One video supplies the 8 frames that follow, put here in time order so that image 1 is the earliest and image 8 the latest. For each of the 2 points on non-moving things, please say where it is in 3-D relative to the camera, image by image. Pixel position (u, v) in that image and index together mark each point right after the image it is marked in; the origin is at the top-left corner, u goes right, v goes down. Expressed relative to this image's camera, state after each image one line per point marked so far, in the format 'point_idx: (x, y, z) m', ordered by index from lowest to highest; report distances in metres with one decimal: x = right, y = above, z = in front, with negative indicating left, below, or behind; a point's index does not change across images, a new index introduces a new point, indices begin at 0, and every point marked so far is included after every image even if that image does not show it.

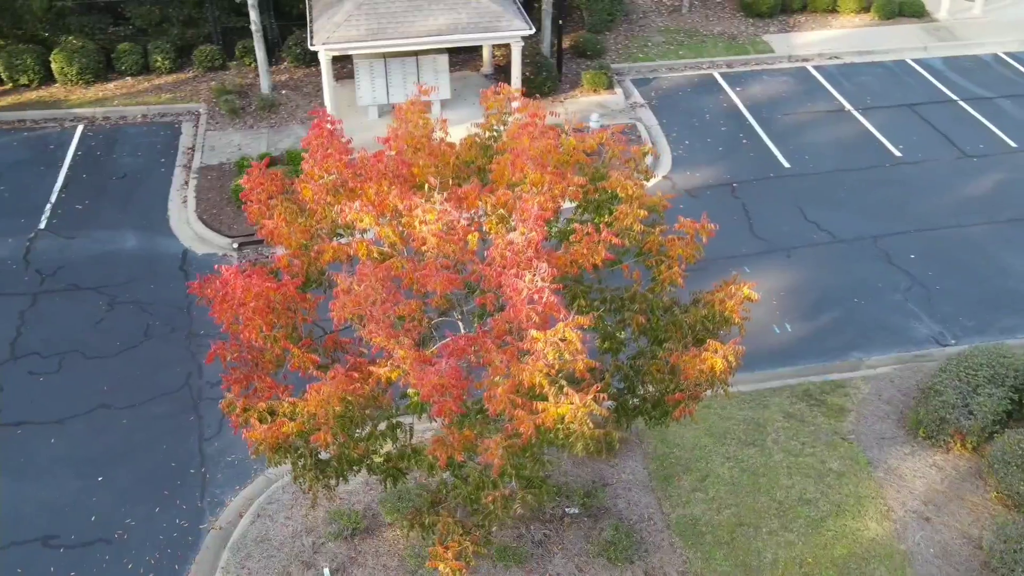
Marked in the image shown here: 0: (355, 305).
0: (-1.0, -0.1, +6.1) m
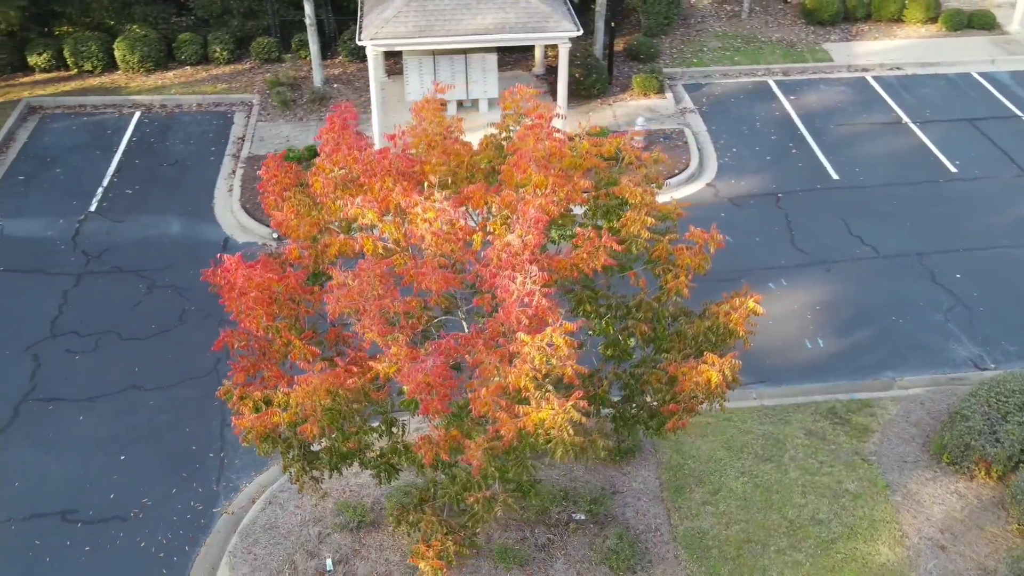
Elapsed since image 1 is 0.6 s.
0: (-1.0, -0.1, +6.2) m
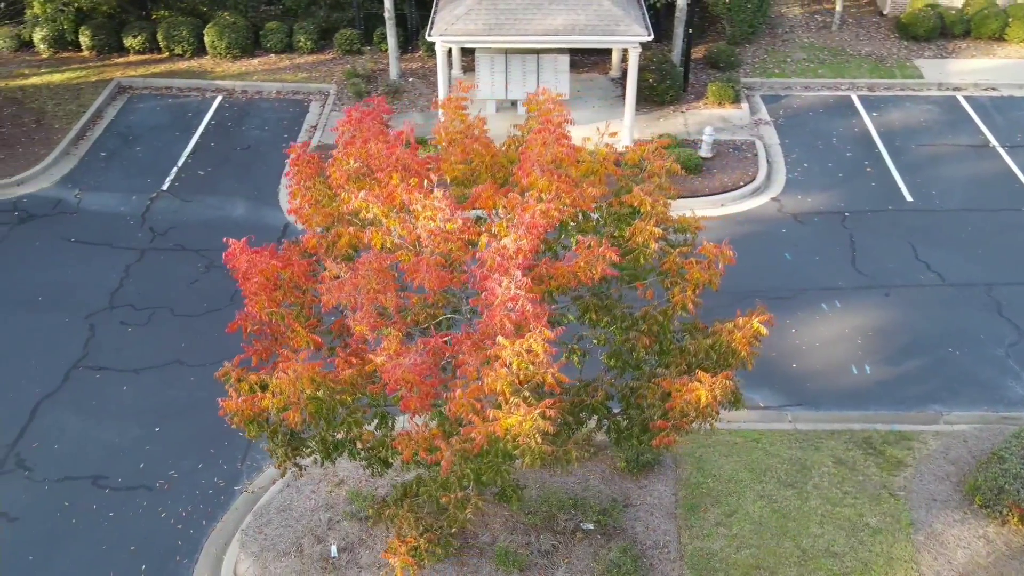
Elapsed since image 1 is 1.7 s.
0: (-1.1, 0.0, +6.2) m
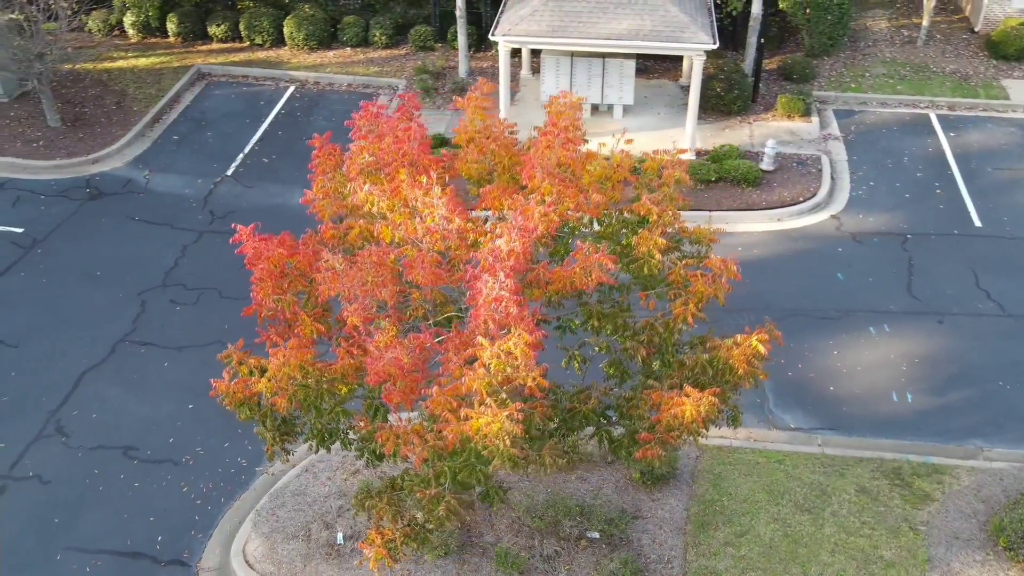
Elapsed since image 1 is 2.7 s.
0: (-1.1, 0.0, +6.3) m
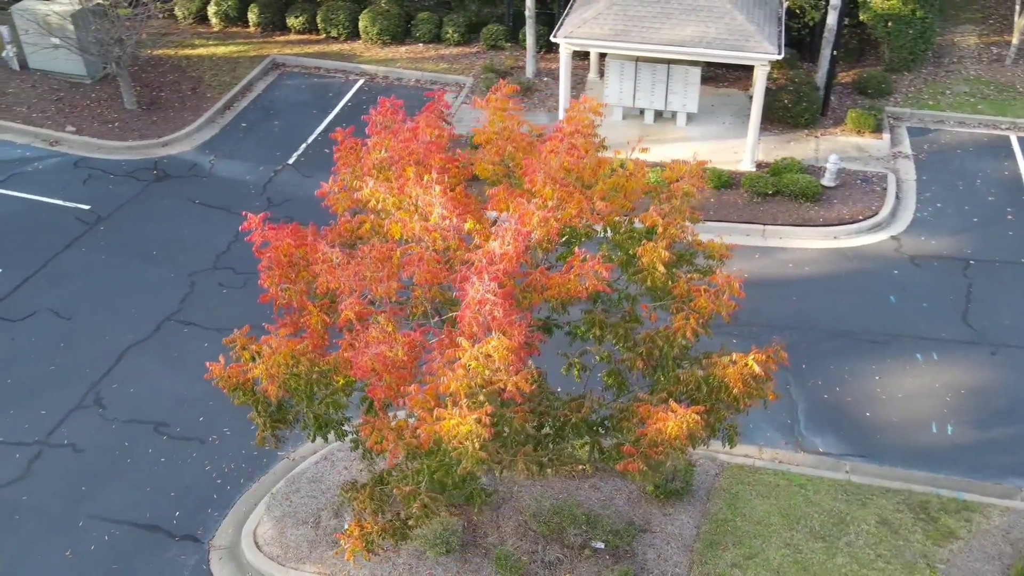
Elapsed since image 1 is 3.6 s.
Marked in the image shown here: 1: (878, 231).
0: (-1.1, +0.1, +6.4) m
1: (+5.3, +0.8, +14.1) m
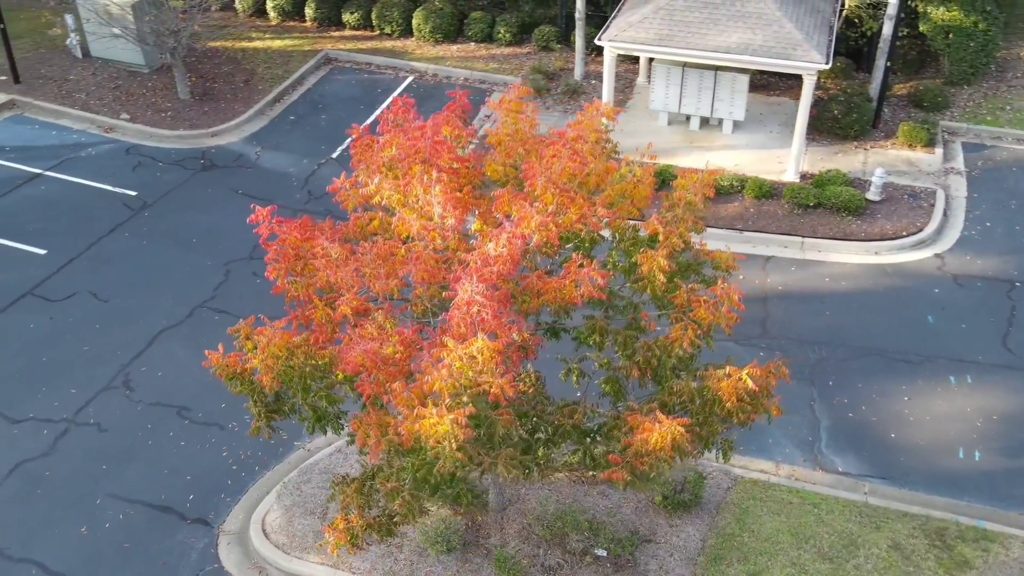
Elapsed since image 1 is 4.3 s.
0: (-1.2, +0.1, +6.5) m
1: (+5.7, +0.6, +13.7) m
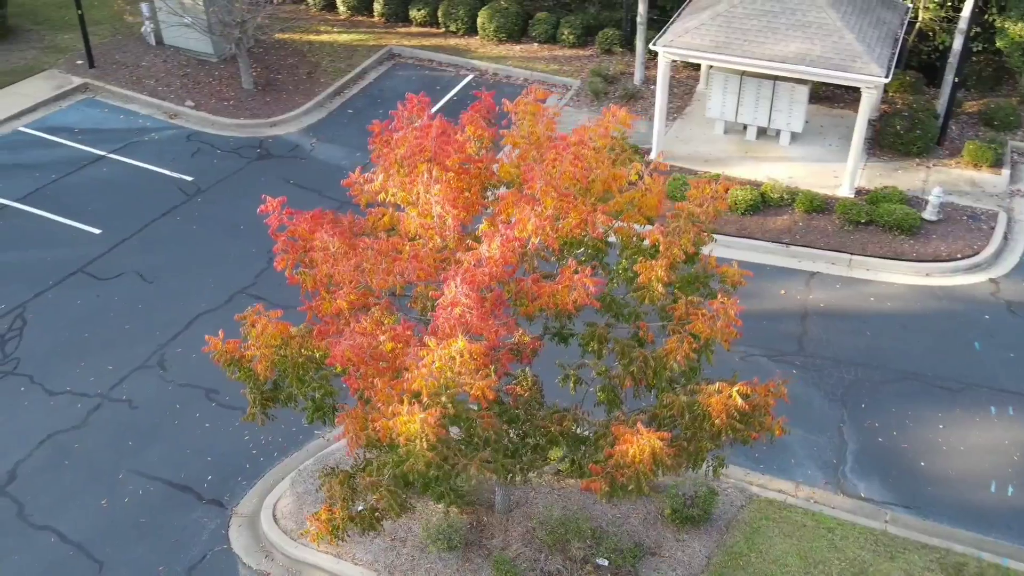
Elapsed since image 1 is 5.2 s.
0: (-1.2, +0.1, +6.5) m
1: (+6.3, +0.2, +13.2) m
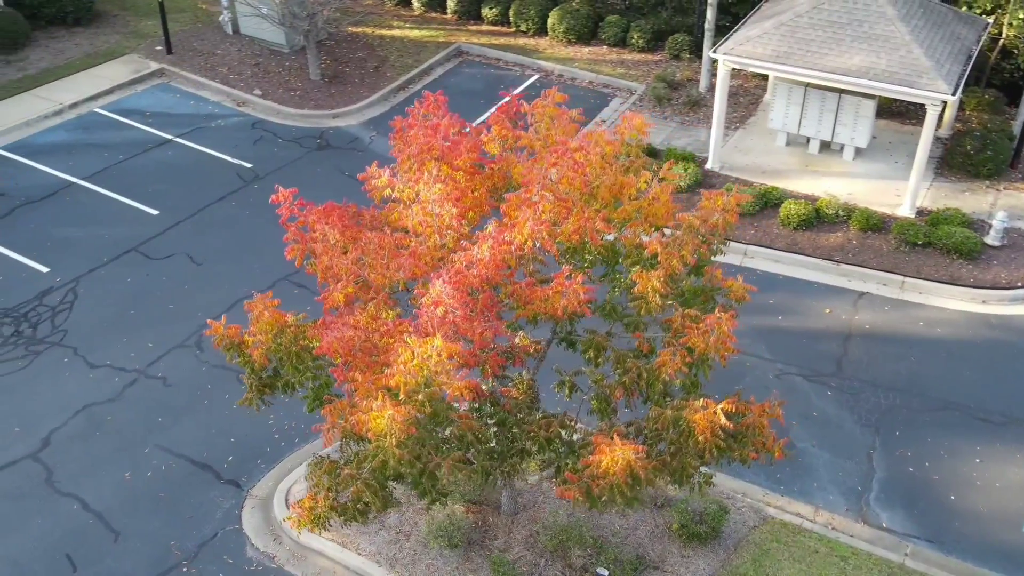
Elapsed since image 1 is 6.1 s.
0: (-1.2, +0.2, +6.6) m
1: (+6.8, -0.2, +12.7) m
